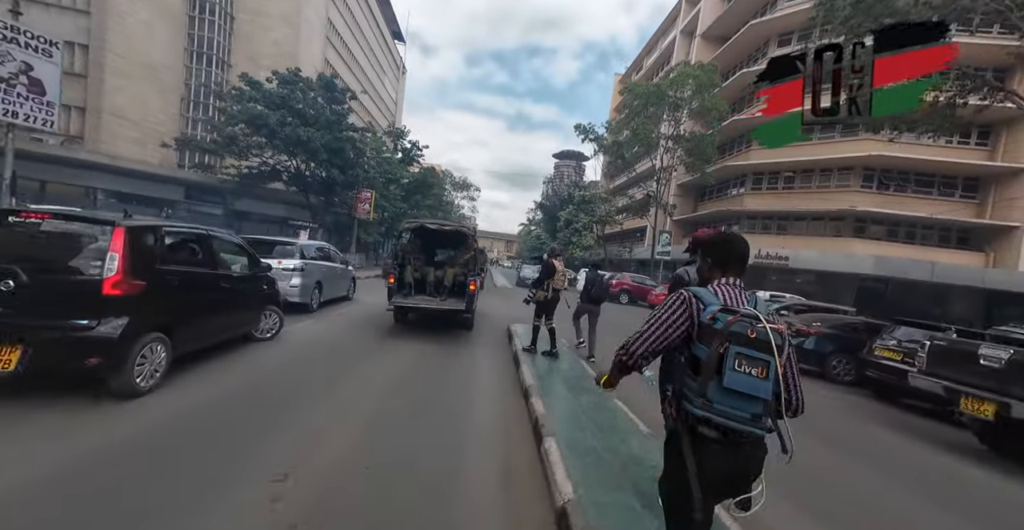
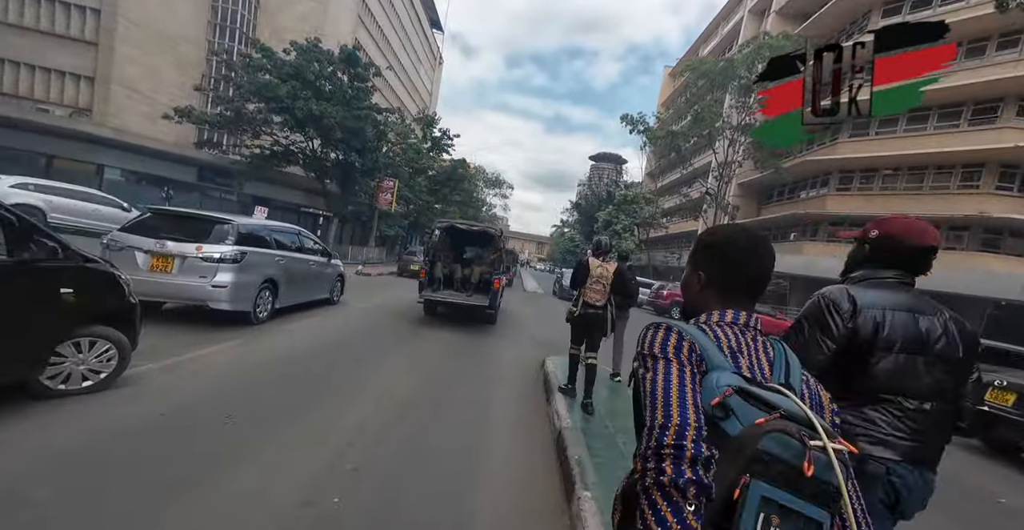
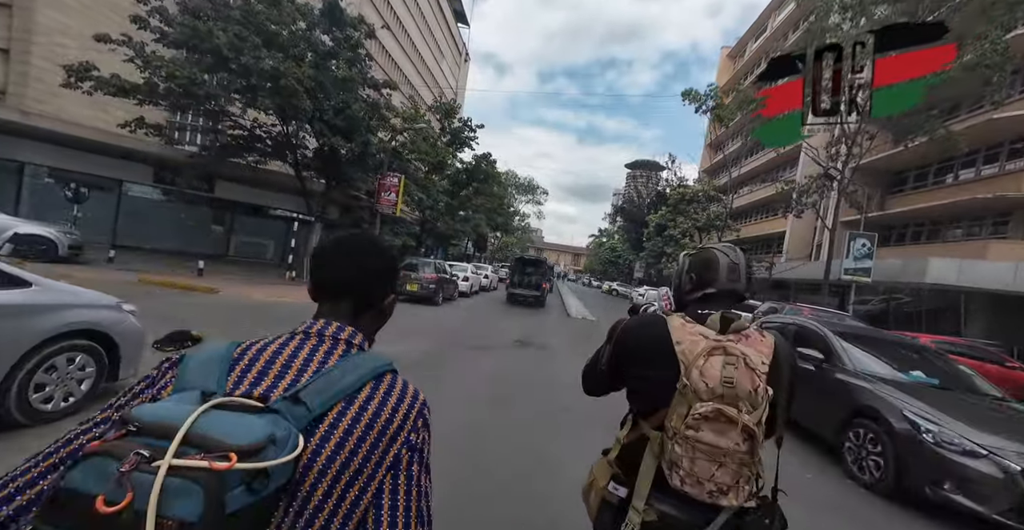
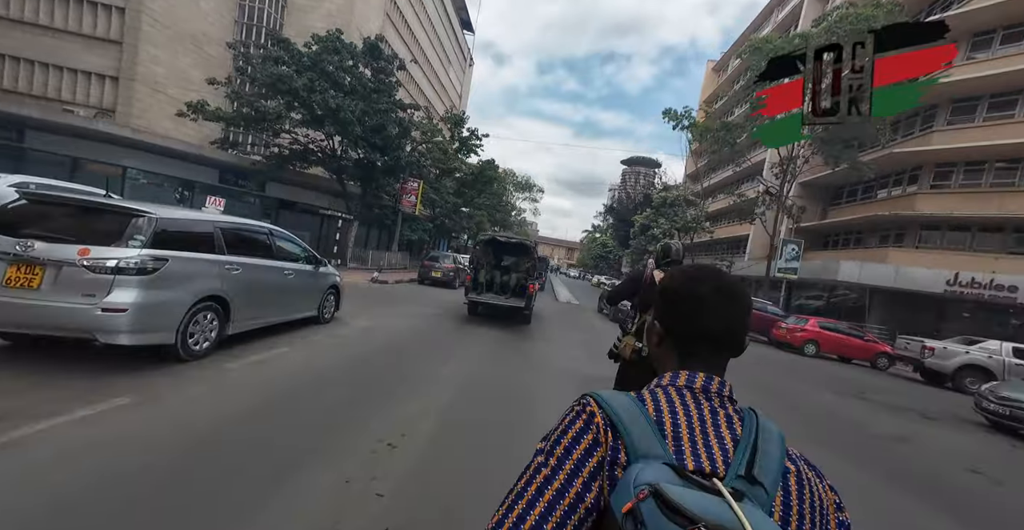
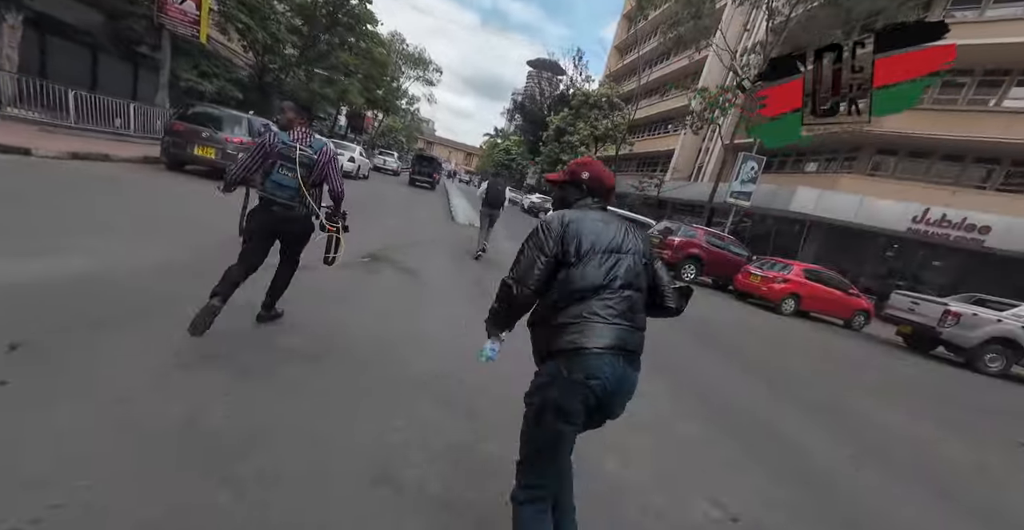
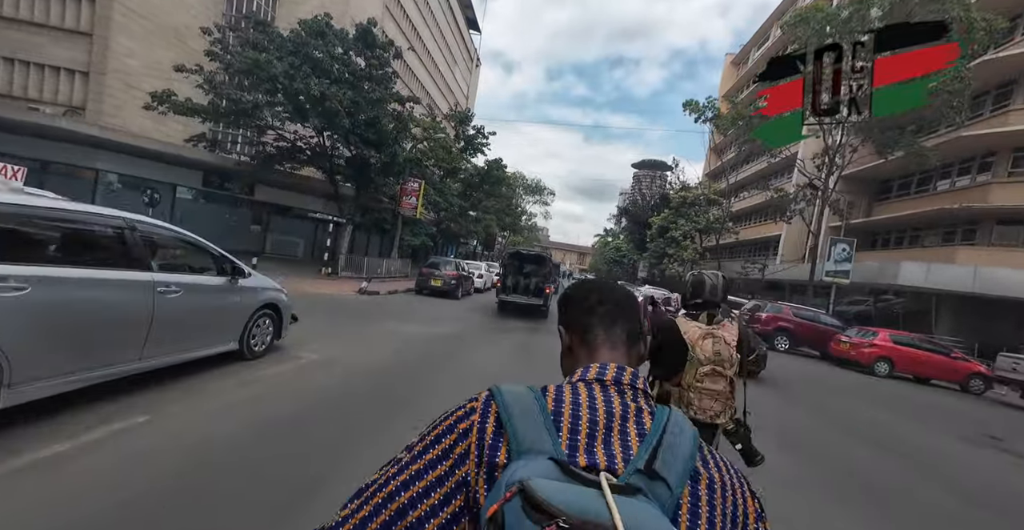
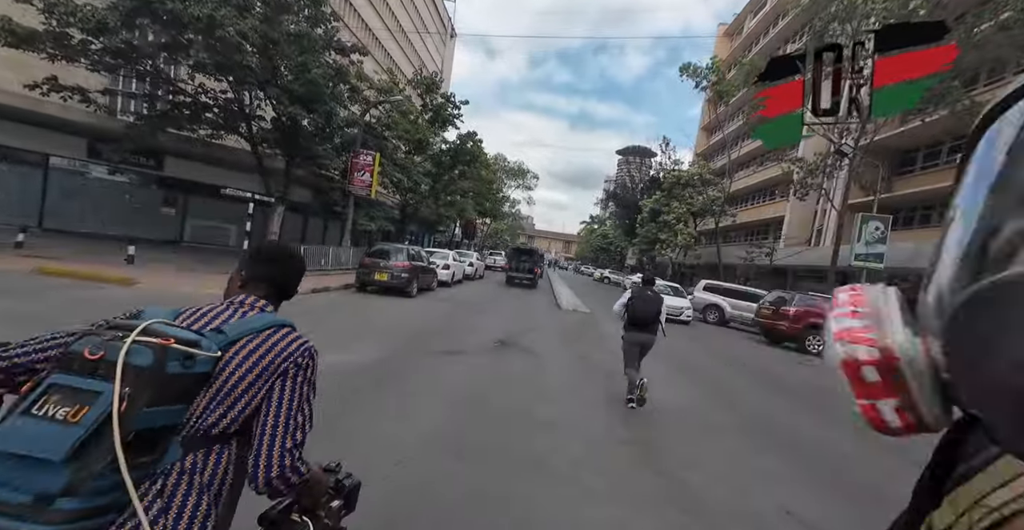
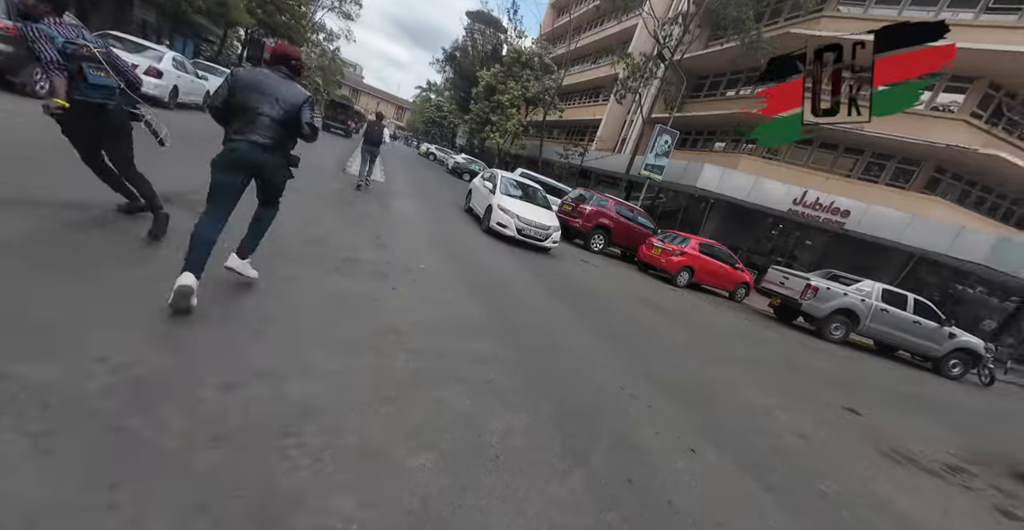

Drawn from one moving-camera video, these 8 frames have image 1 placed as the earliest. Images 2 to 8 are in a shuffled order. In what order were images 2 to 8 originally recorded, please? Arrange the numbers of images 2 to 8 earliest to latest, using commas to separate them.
2, 4, 6, 3, 7, 5, 8
